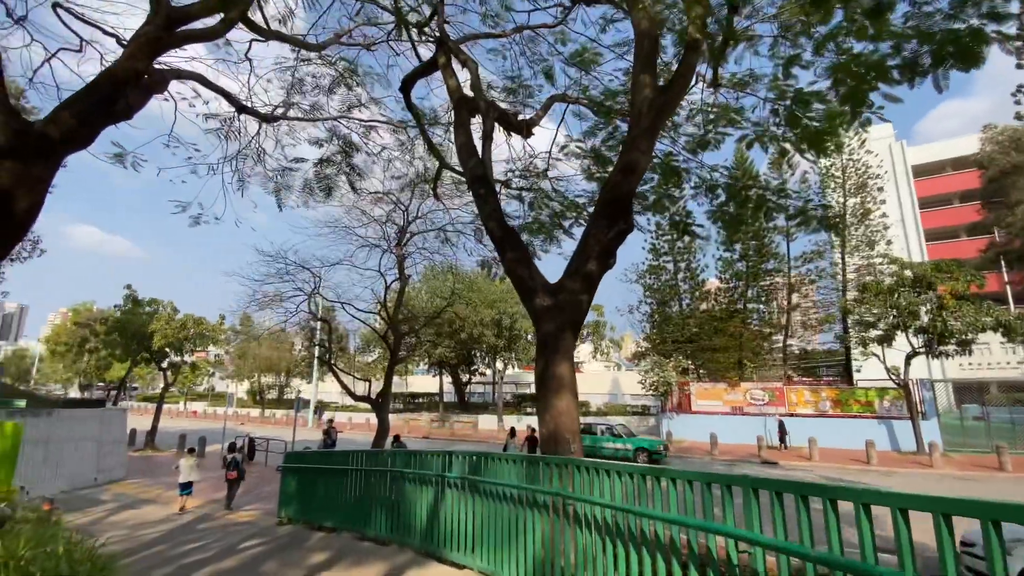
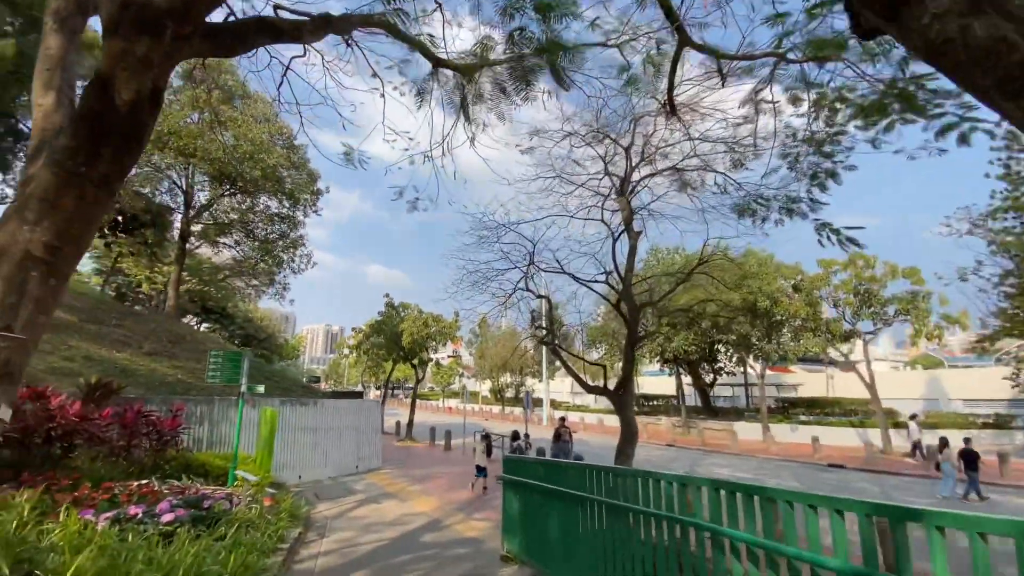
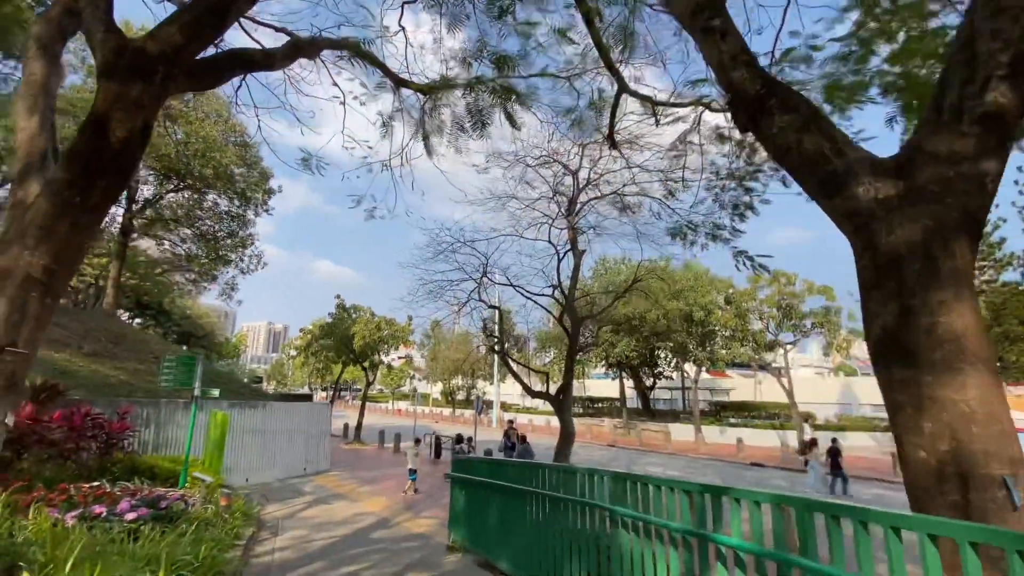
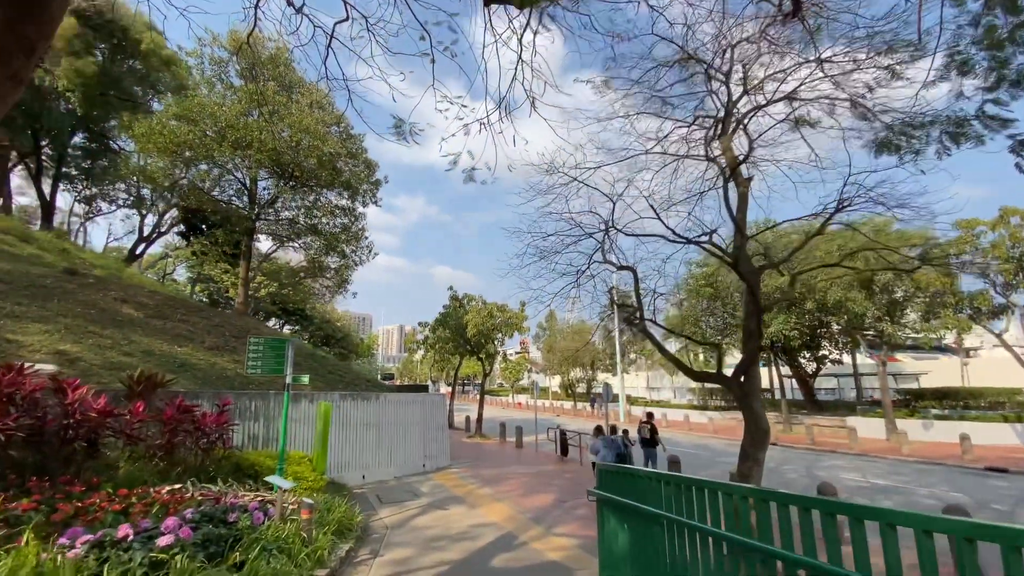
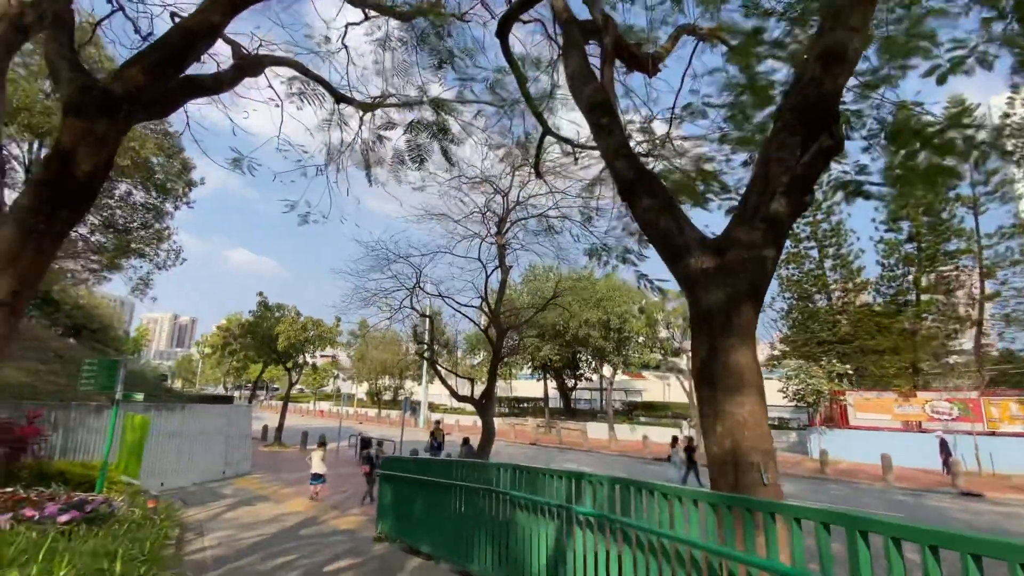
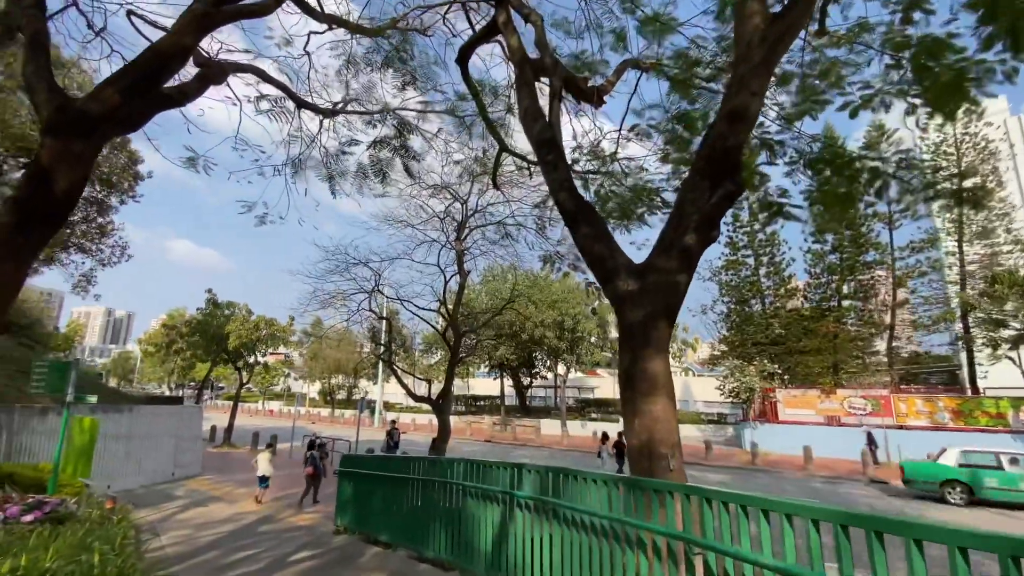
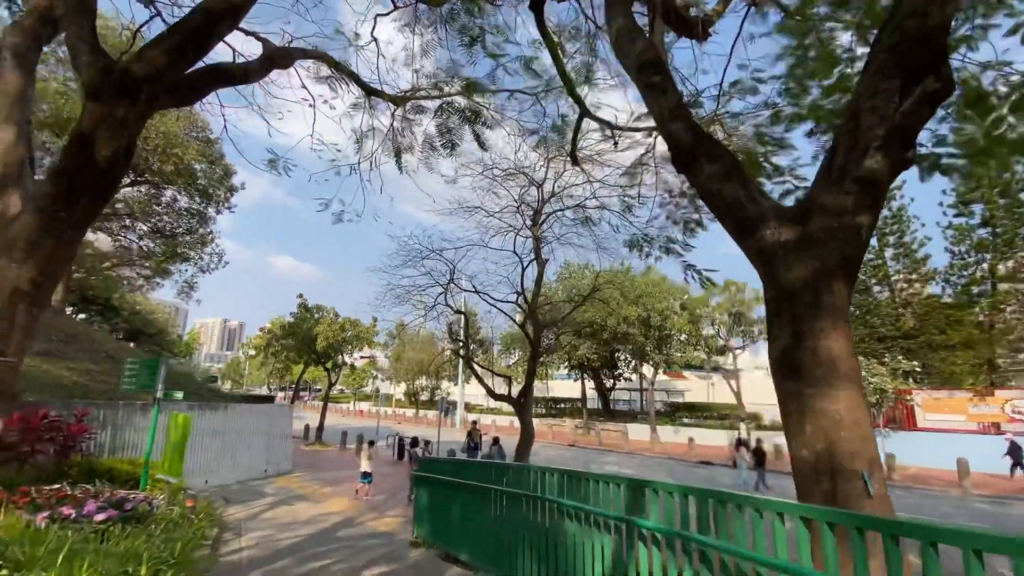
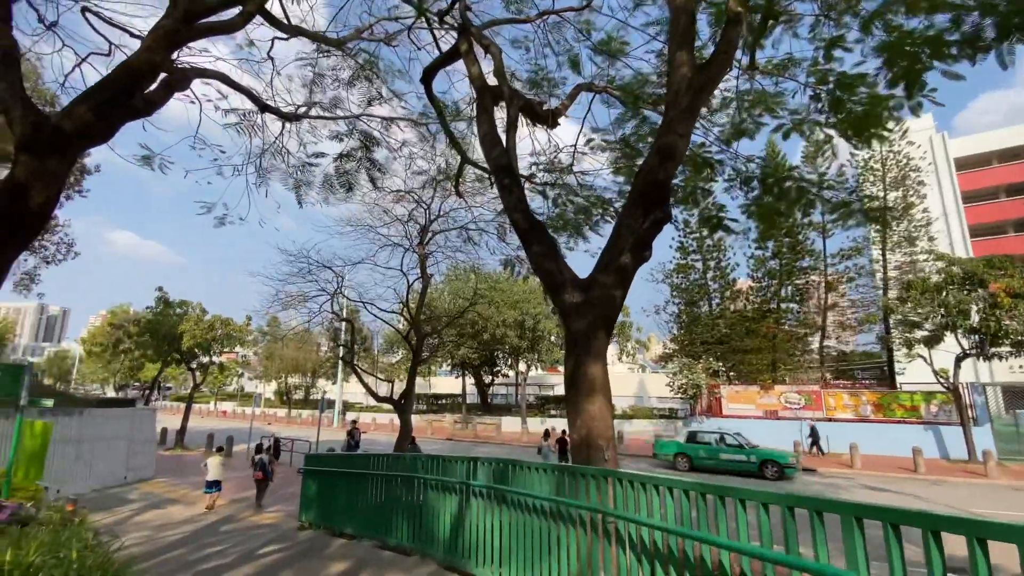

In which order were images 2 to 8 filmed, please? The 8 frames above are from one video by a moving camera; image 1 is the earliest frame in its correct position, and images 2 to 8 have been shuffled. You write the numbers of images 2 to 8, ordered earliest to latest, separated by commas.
8, 6, 5, 7, 3, 2, 4
